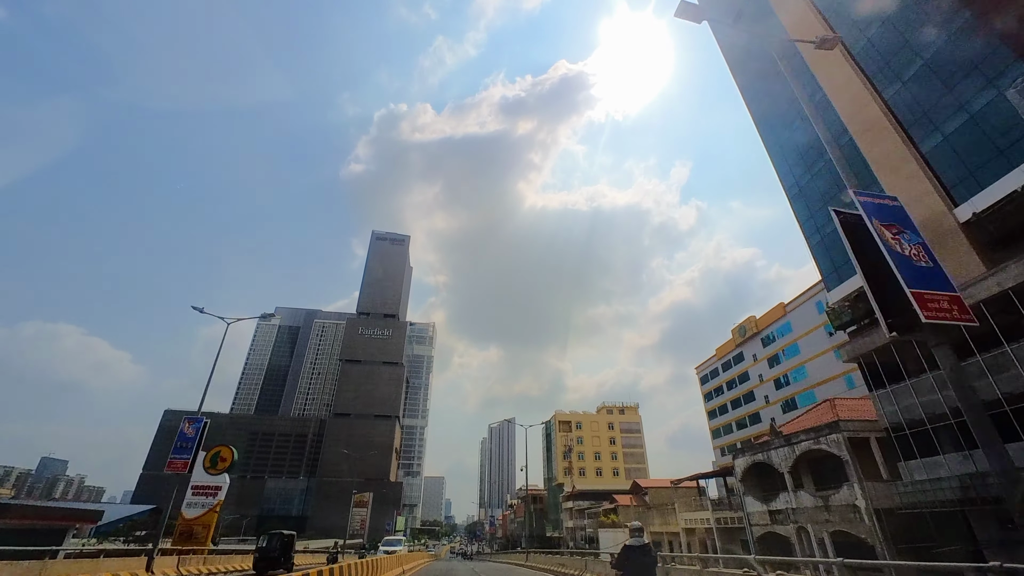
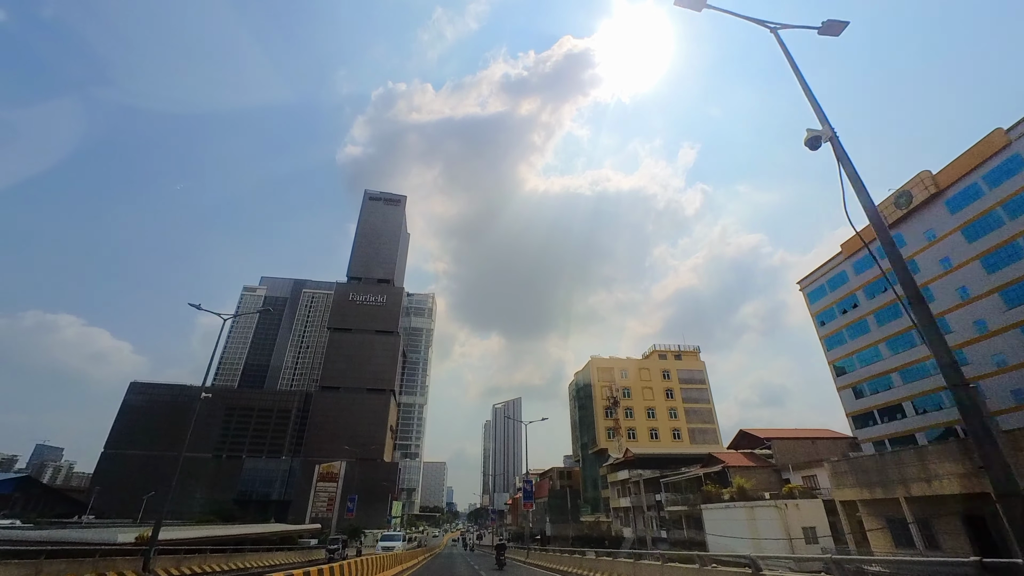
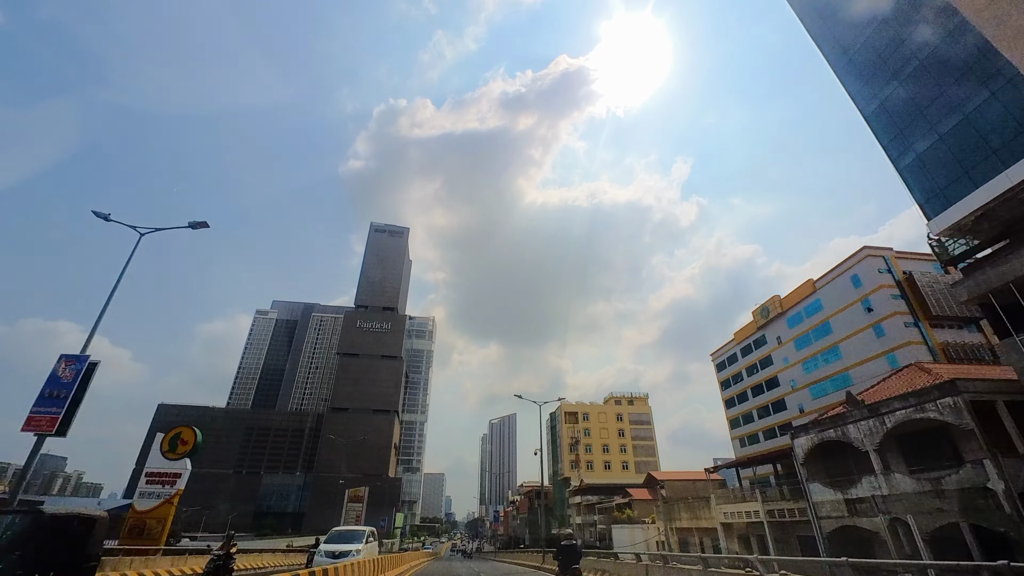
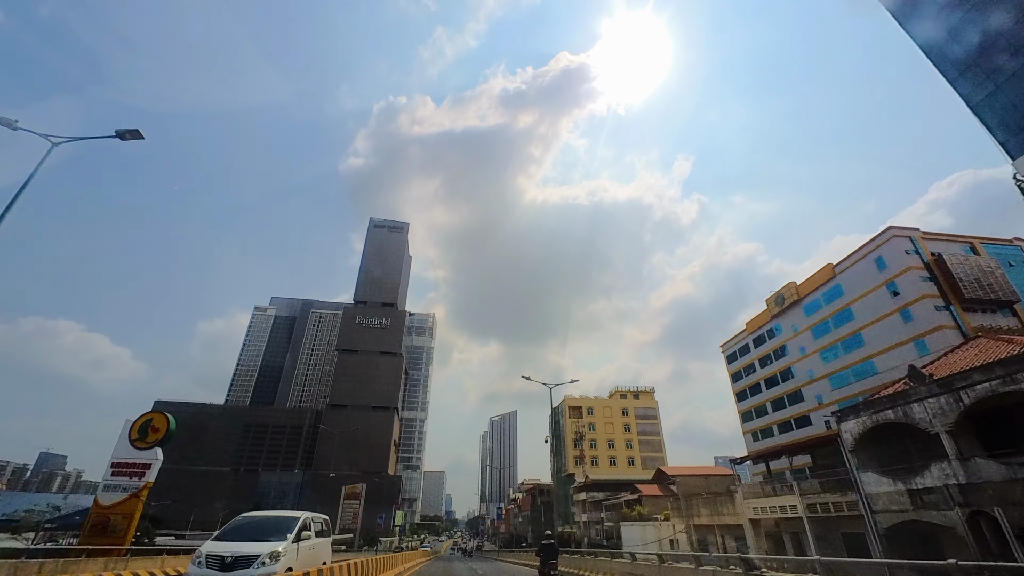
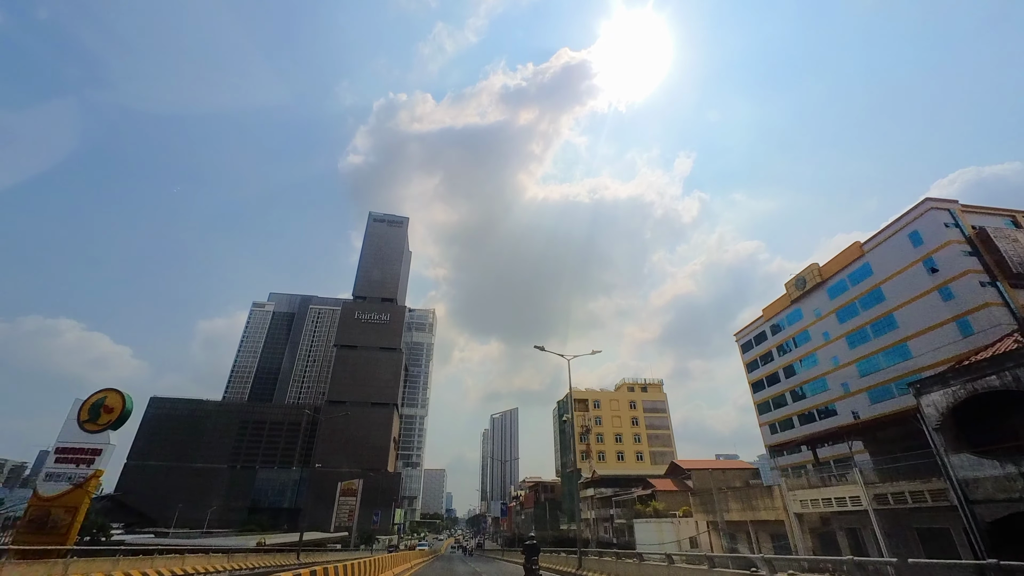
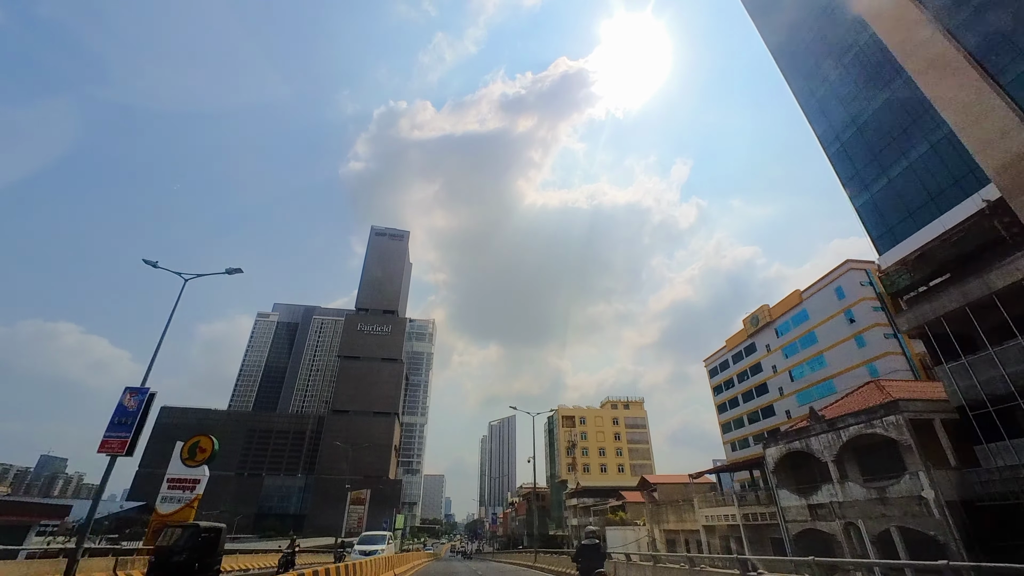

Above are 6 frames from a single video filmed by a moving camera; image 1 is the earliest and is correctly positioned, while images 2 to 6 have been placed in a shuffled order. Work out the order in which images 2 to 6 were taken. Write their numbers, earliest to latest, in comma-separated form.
6, 3, 4, 5, 2
